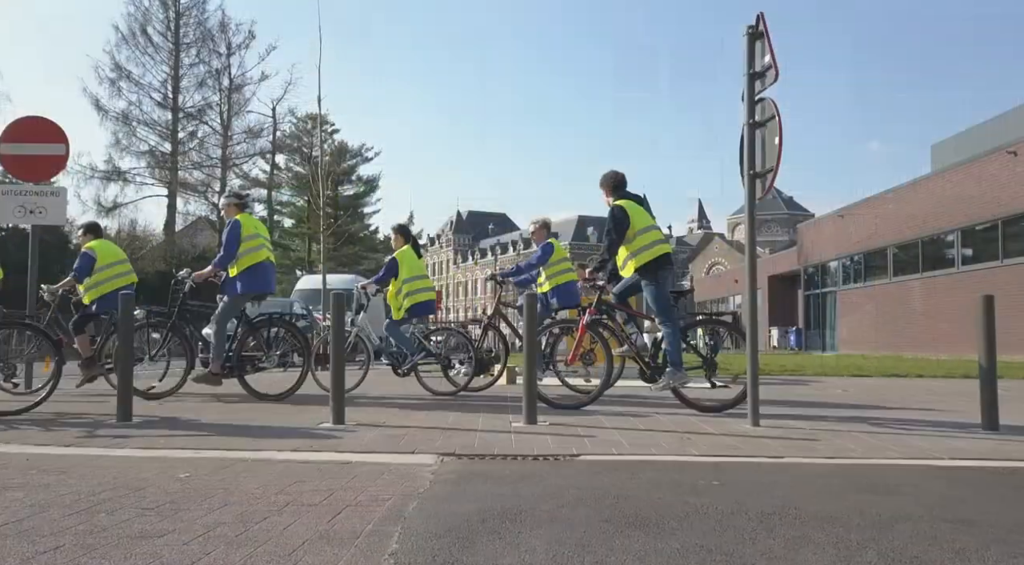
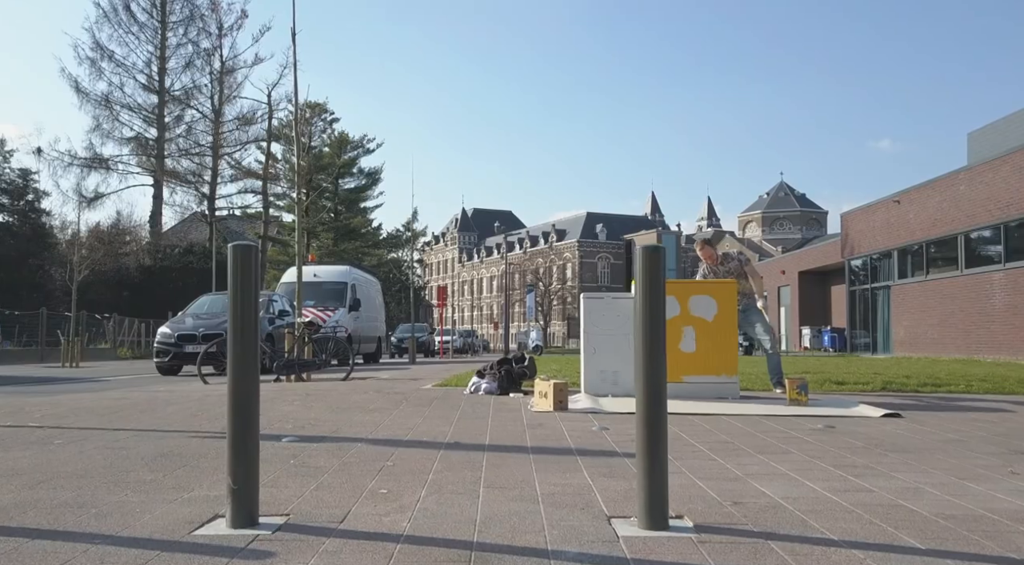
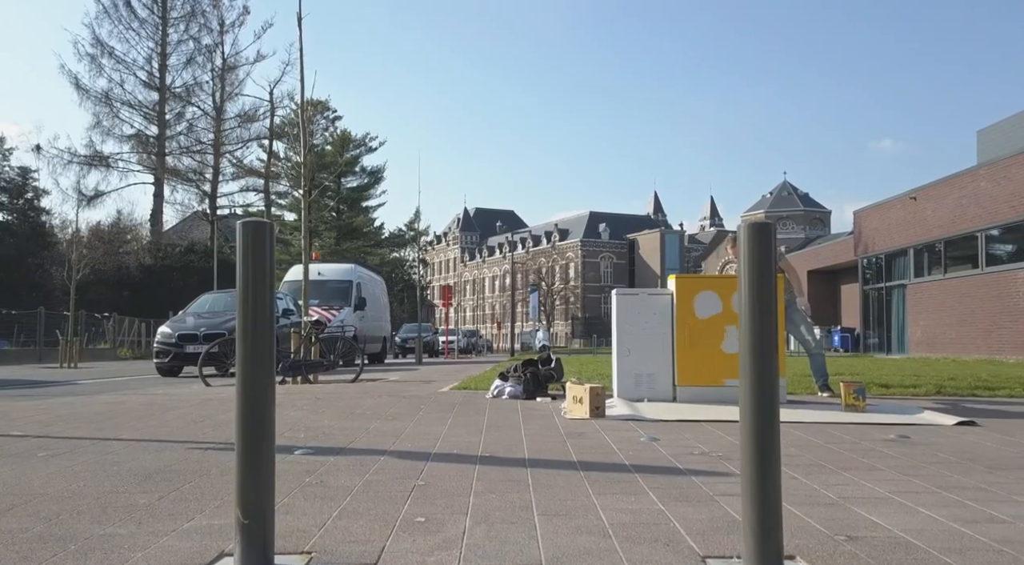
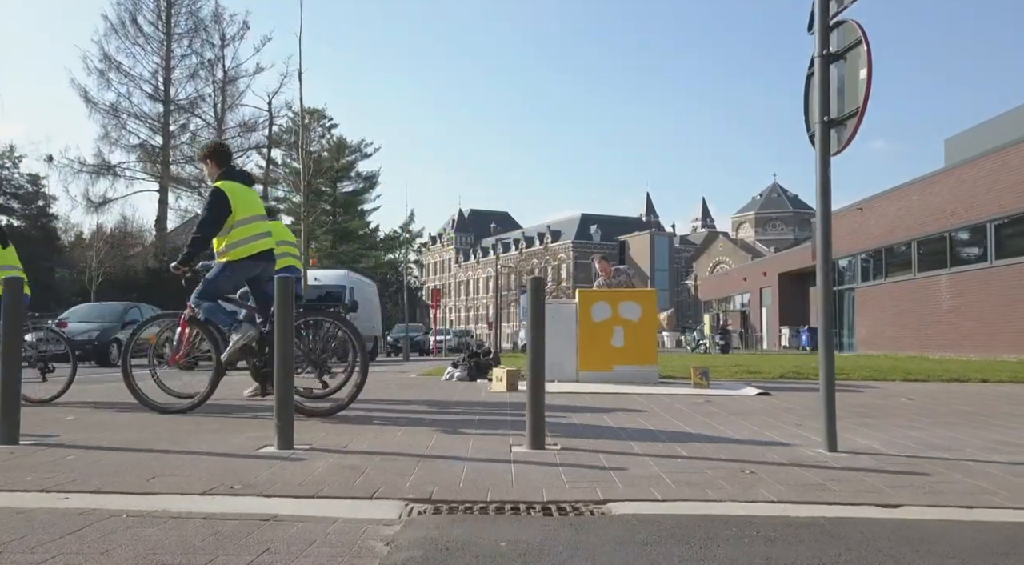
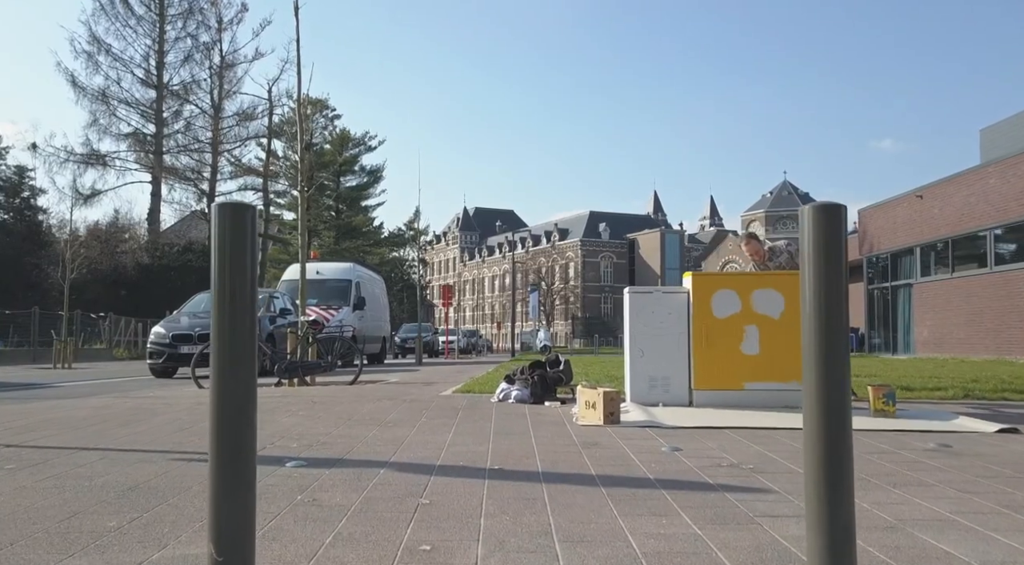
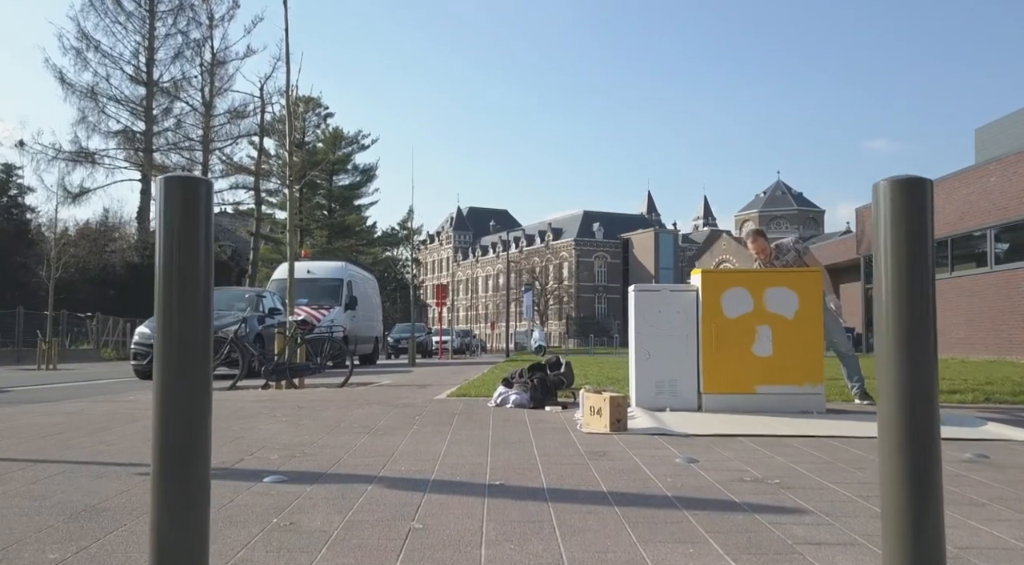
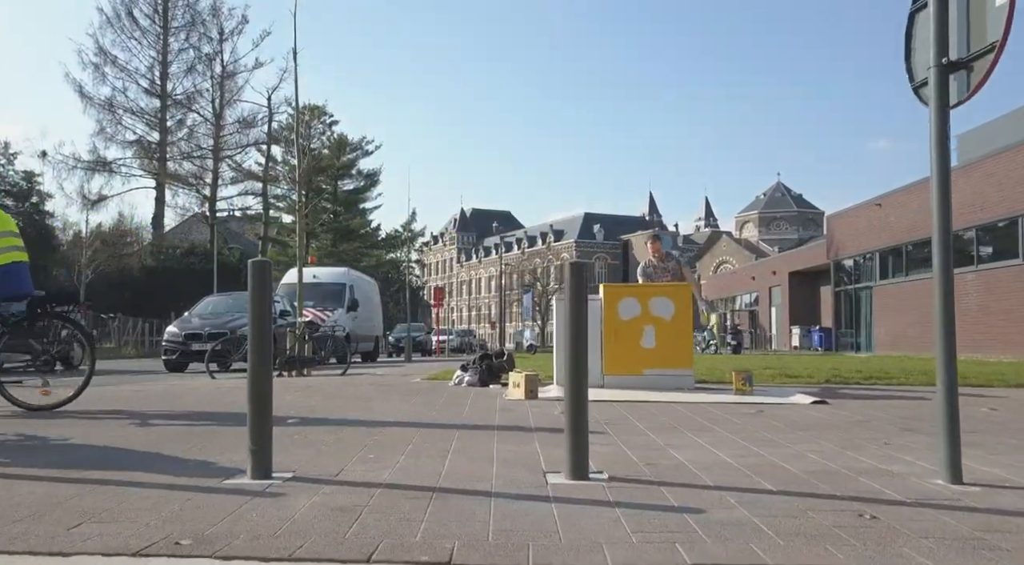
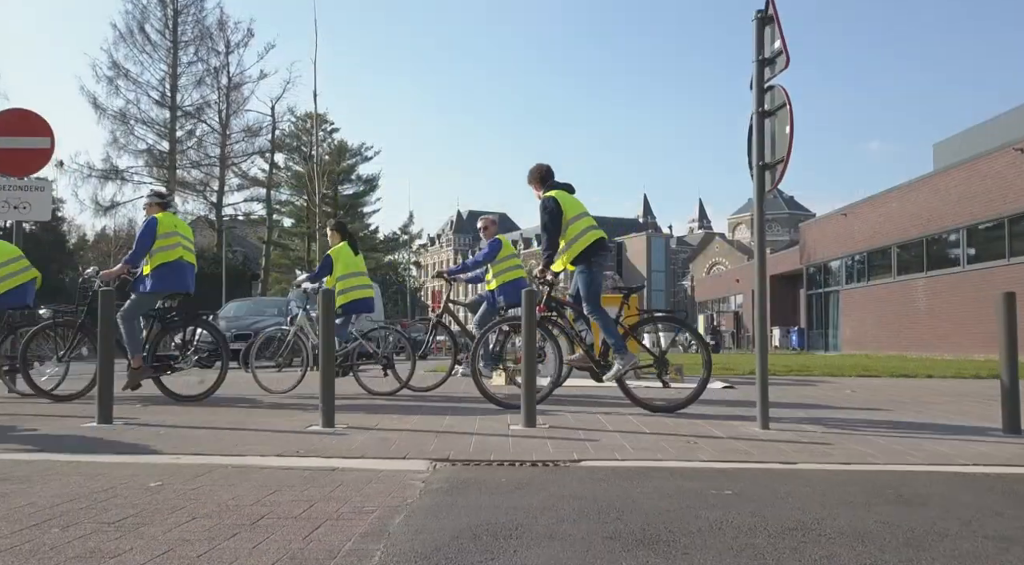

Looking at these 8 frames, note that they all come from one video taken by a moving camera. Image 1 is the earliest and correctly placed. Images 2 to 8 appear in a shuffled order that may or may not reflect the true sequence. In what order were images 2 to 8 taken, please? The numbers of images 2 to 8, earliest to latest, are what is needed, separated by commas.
8, 4, 7, 2, 3, 5, 6
